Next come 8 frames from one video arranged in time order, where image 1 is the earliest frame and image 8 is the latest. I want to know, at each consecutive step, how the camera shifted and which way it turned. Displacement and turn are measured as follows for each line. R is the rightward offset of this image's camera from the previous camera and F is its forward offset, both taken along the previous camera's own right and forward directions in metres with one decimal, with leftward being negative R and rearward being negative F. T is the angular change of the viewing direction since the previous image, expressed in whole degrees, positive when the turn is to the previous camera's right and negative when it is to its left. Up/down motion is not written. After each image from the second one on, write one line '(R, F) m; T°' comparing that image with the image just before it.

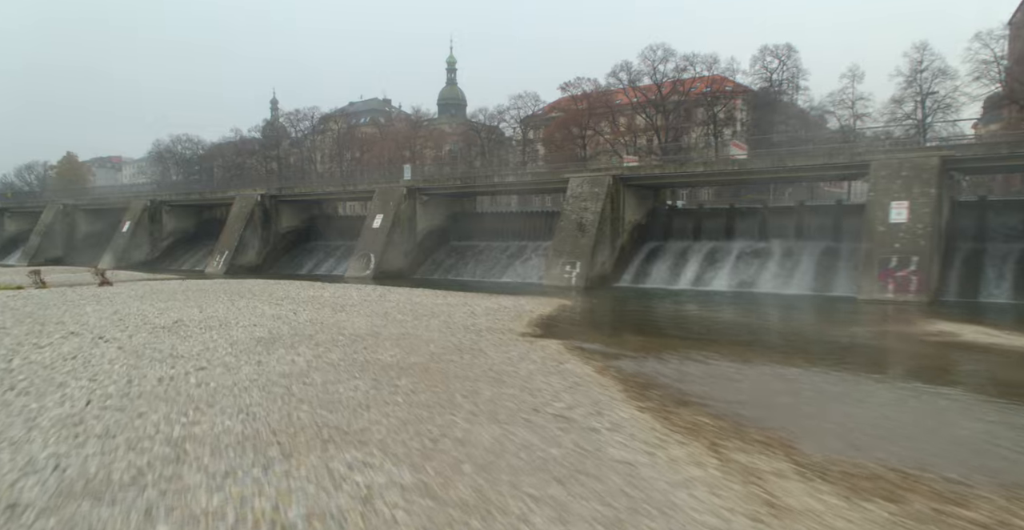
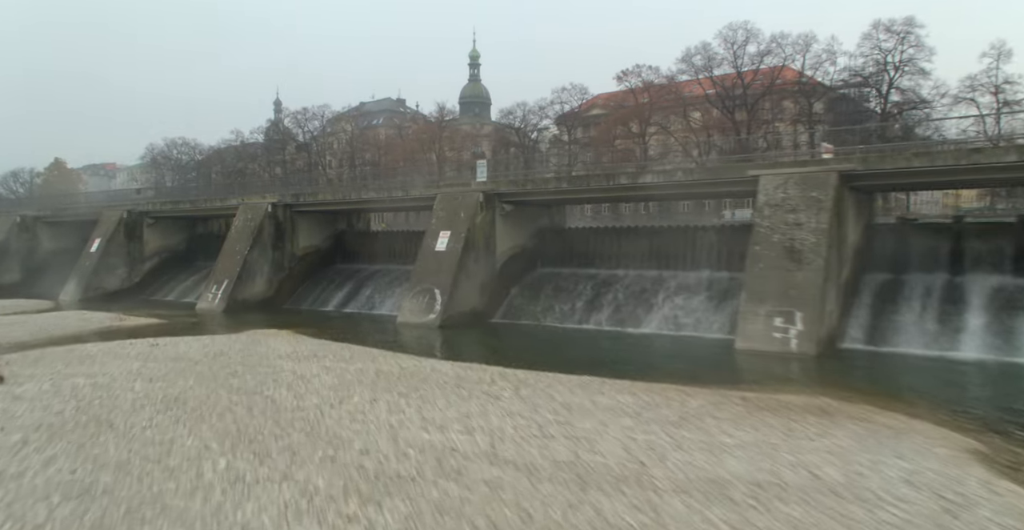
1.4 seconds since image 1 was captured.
(-3.0, +6.9) m; 0°
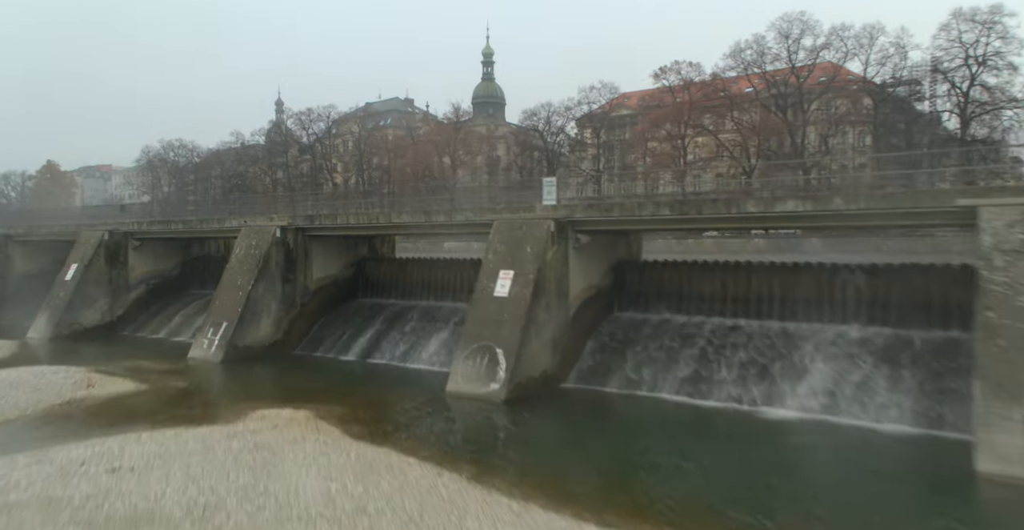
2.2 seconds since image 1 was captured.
(-1.6, +3.7) m; 0°
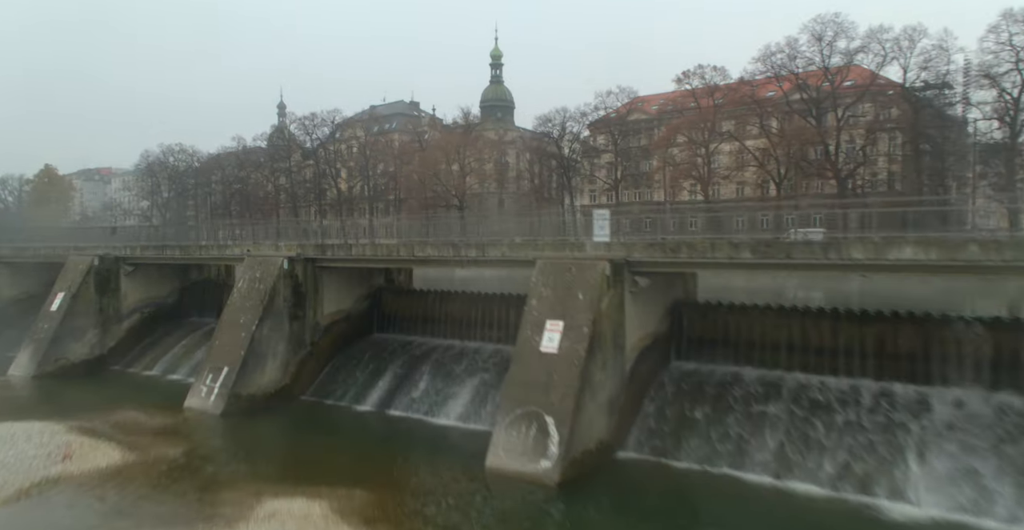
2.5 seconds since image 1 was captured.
(-0.8, +1.9) m; 0°
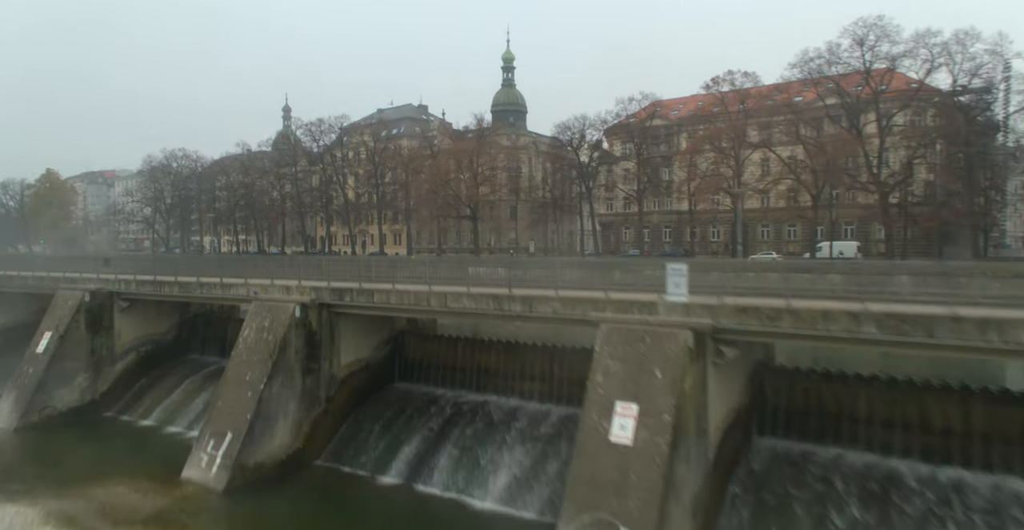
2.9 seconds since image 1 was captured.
(-0.8, +1.9) m; 0°
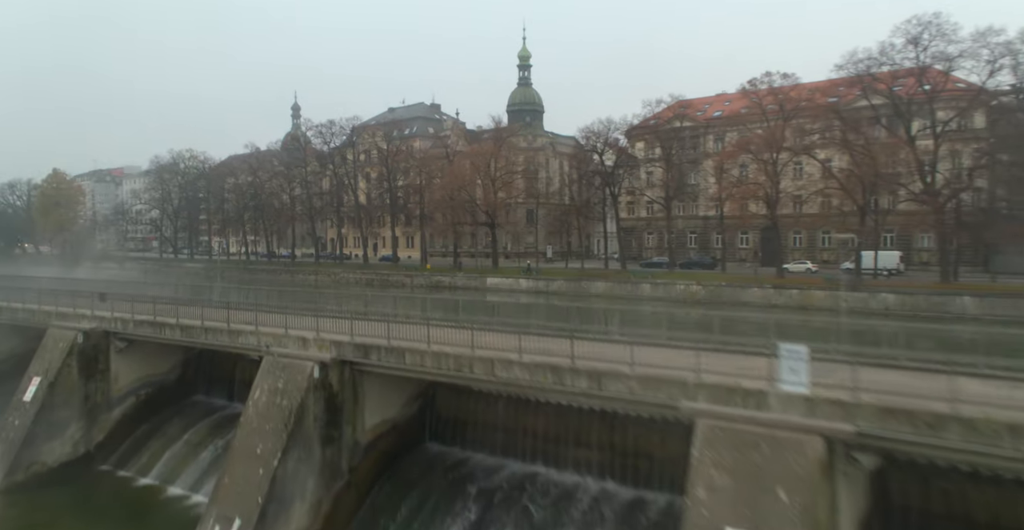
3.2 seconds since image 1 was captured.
(-0.8, +1.9) m; -1°
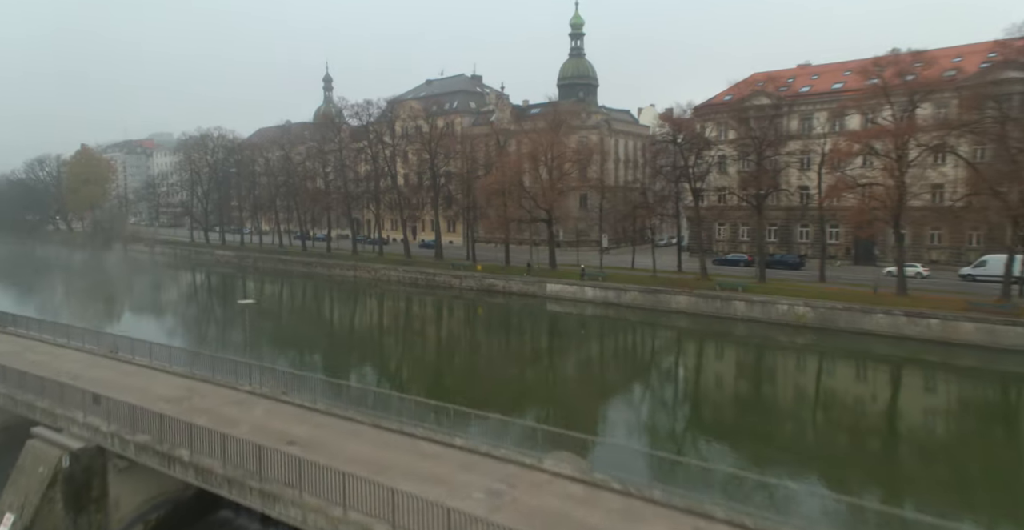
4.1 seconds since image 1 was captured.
(-1.9, +4.7) m; -3°
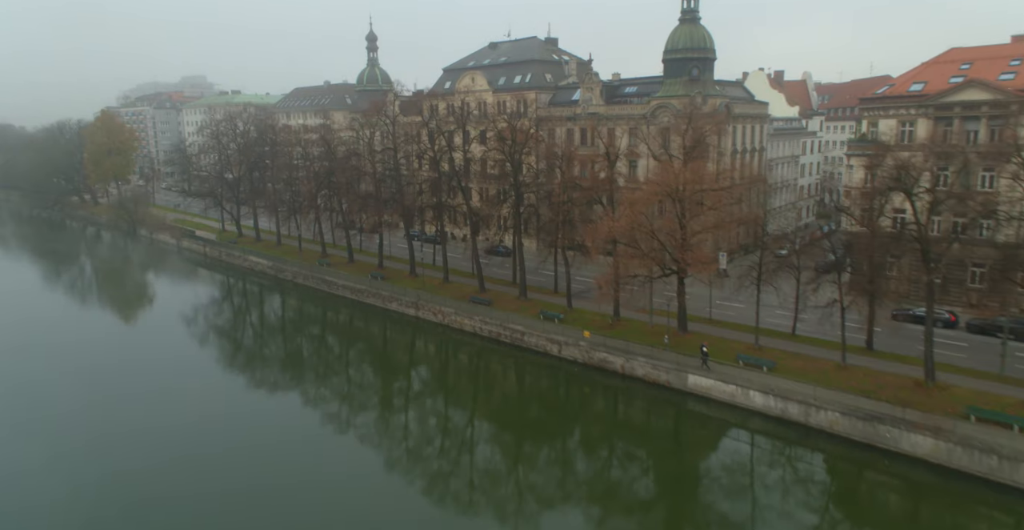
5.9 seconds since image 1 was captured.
(-3.9, +10.6) m; -3°
